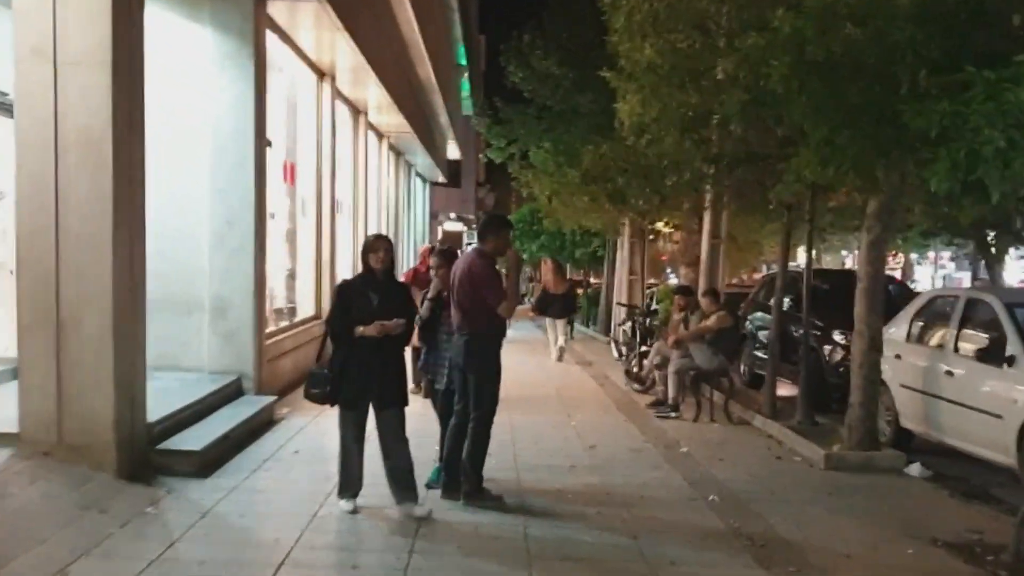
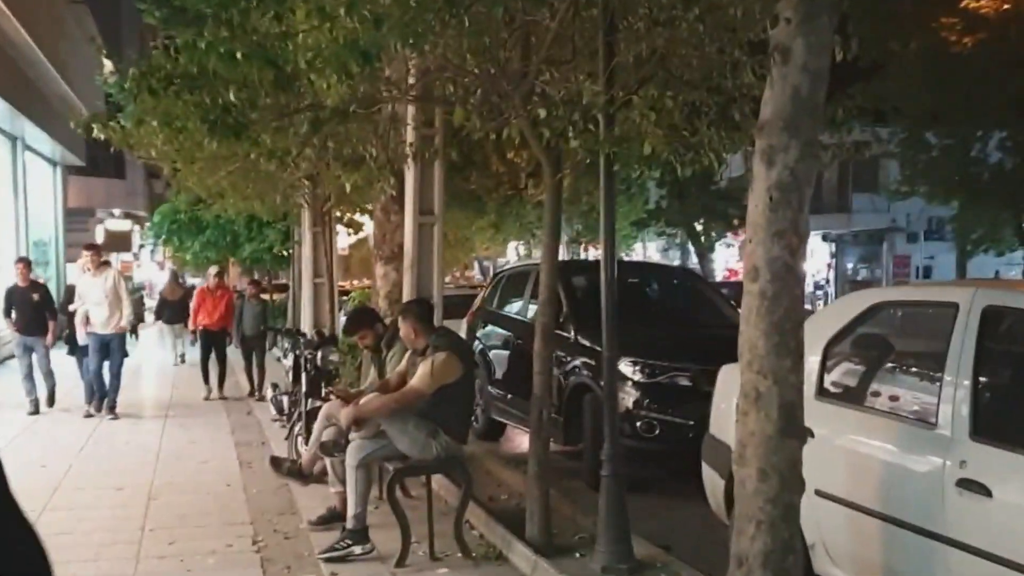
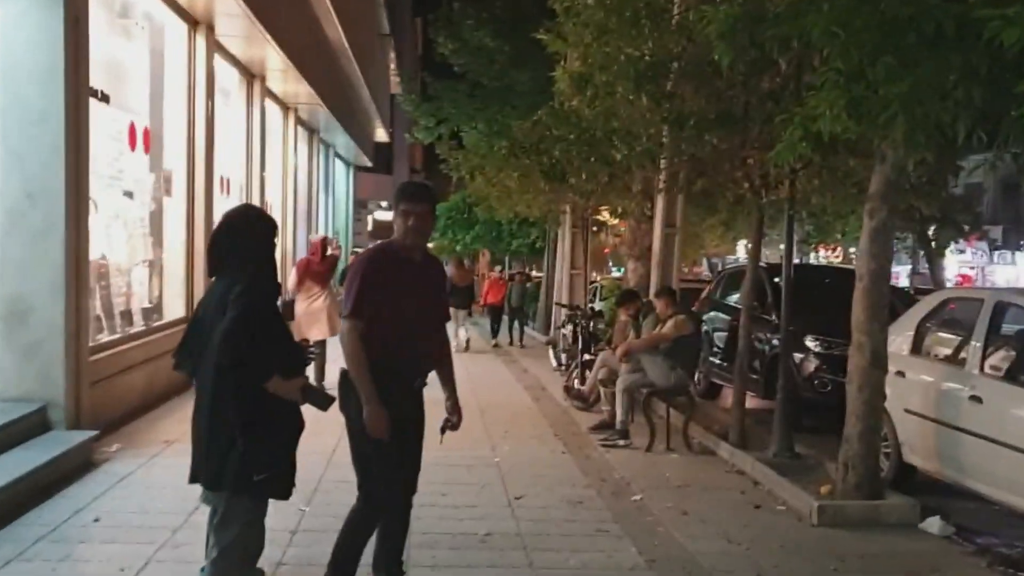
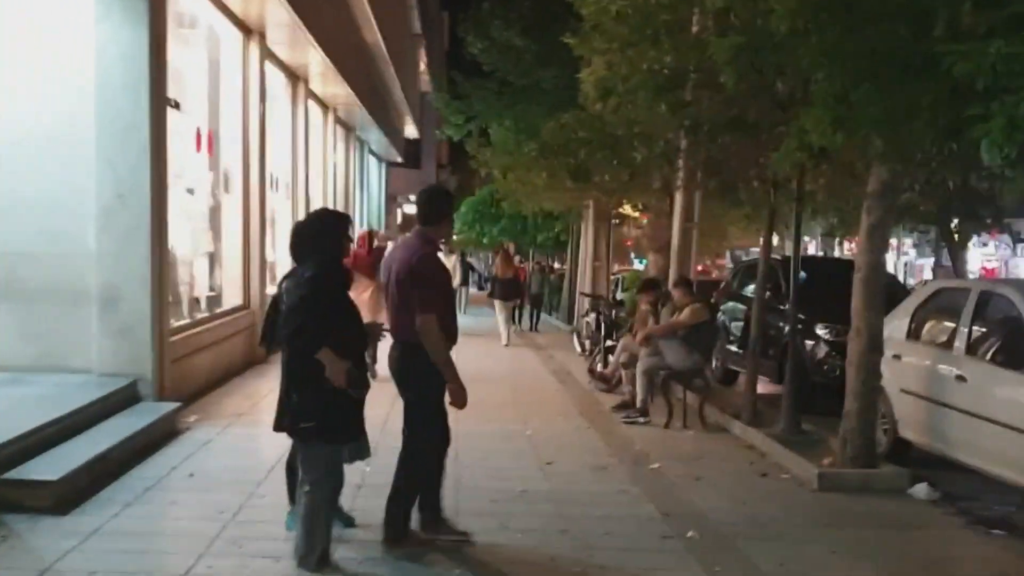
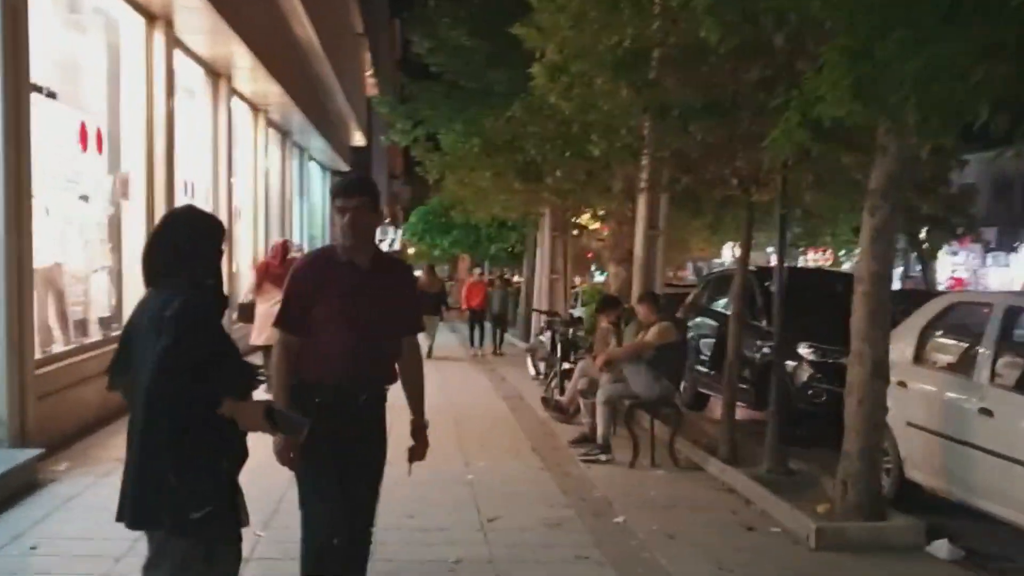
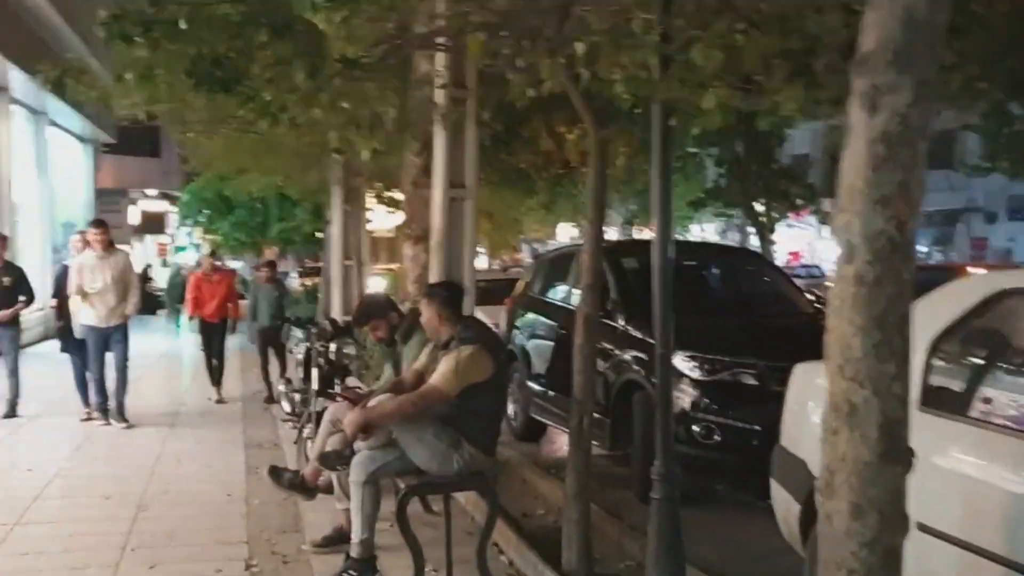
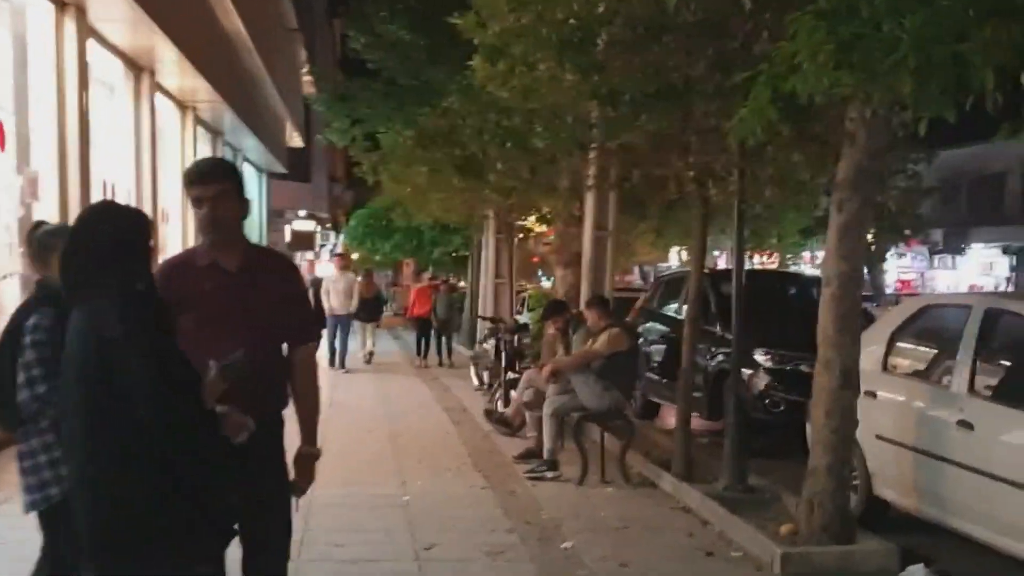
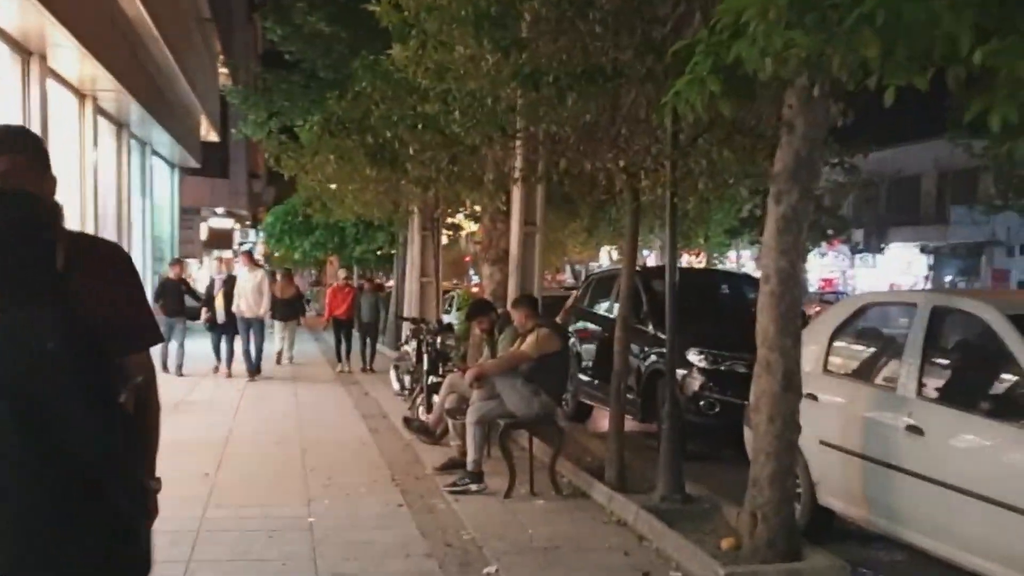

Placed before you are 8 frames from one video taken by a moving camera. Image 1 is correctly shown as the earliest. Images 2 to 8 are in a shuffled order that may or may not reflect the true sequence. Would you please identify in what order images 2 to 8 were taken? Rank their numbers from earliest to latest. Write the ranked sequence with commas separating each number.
4, 3, 5, 7, 8, 2, 6
